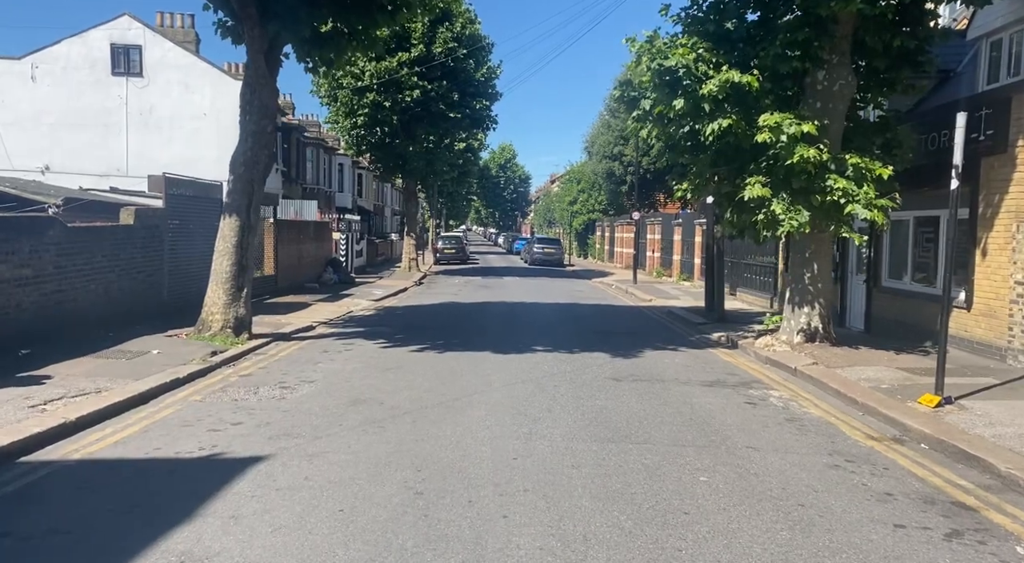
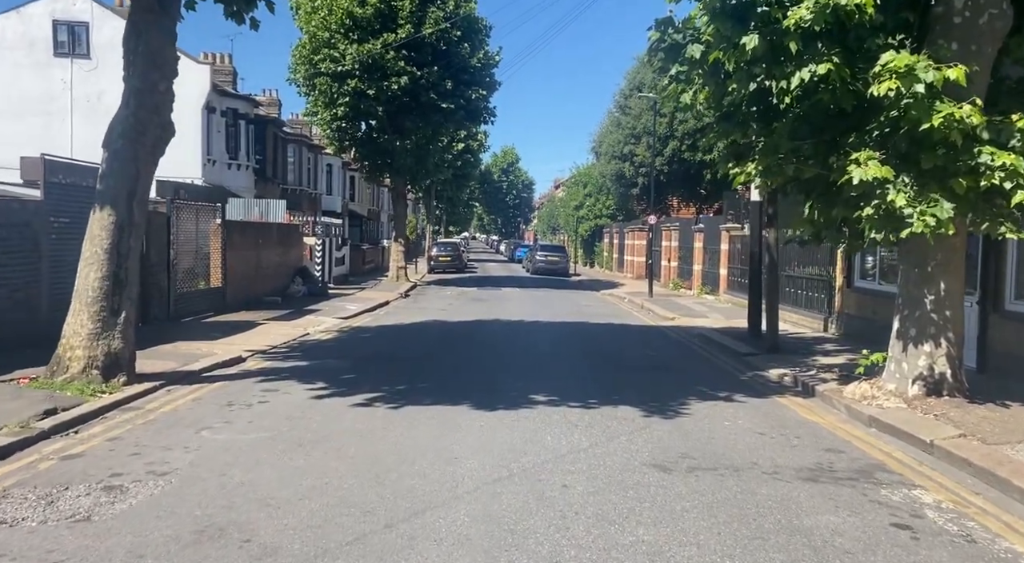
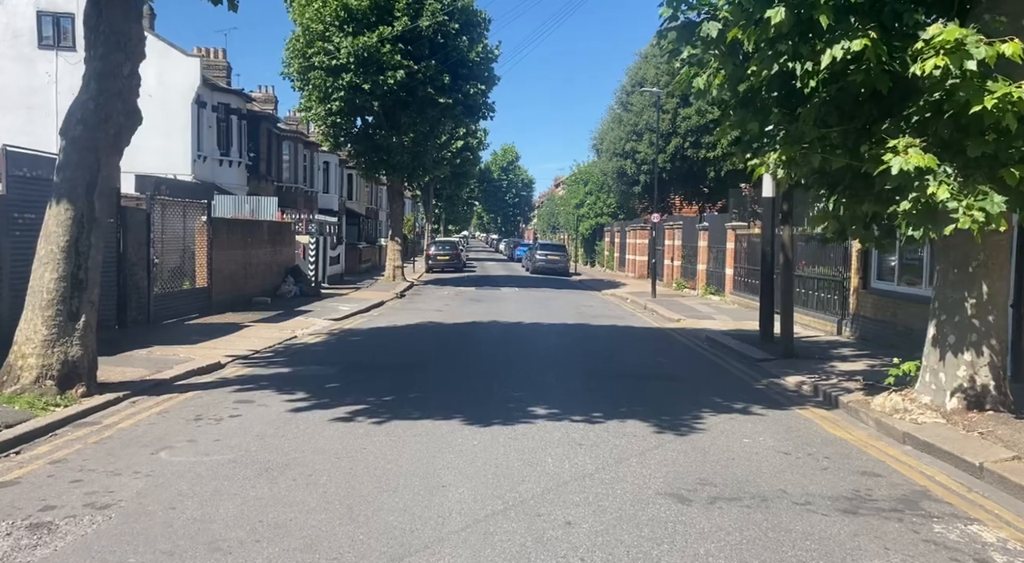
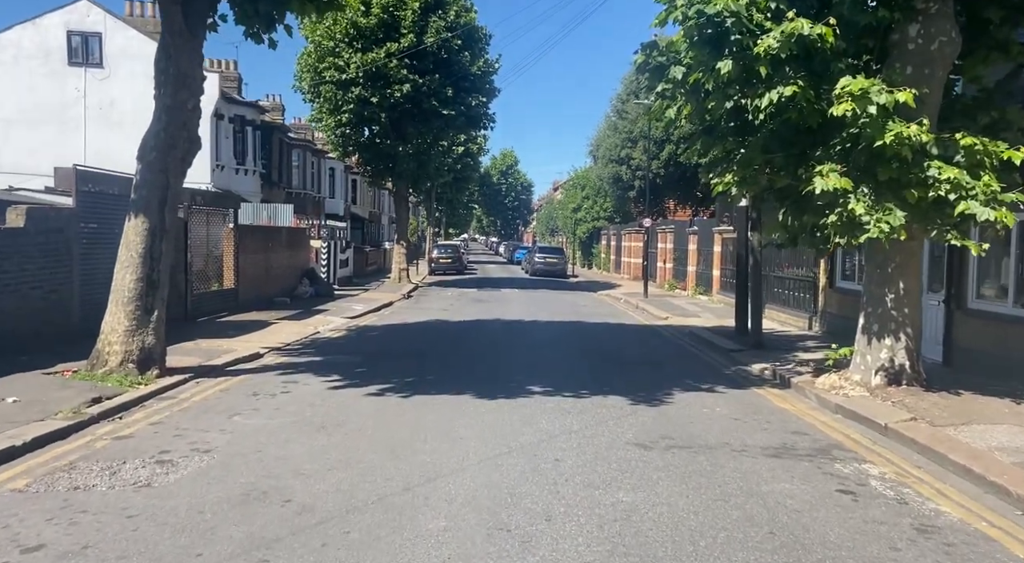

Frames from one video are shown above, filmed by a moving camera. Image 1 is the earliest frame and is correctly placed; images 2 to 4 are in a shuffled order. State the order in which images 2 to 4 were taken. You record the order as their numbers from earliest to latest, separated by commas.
4, 2, 3
